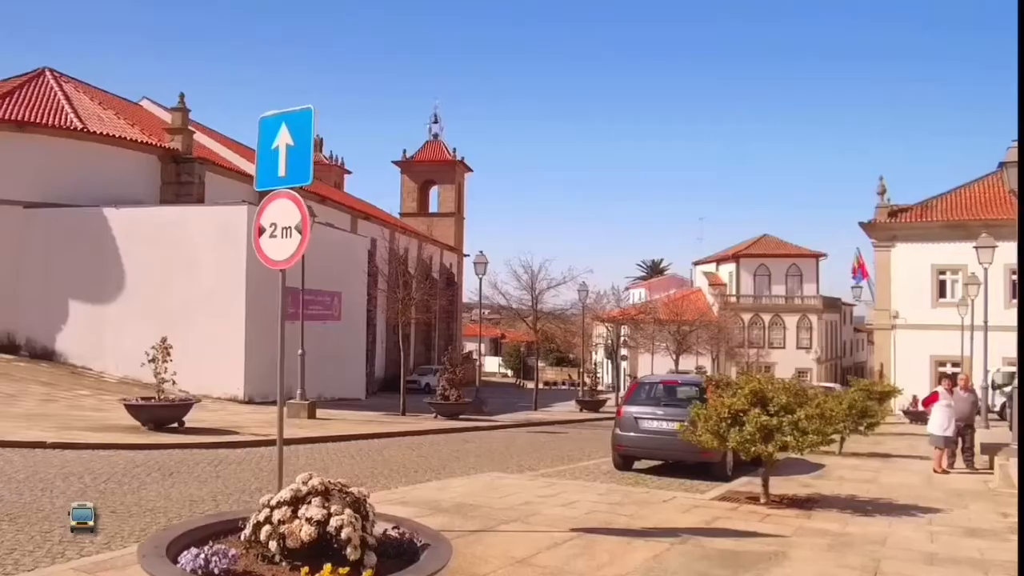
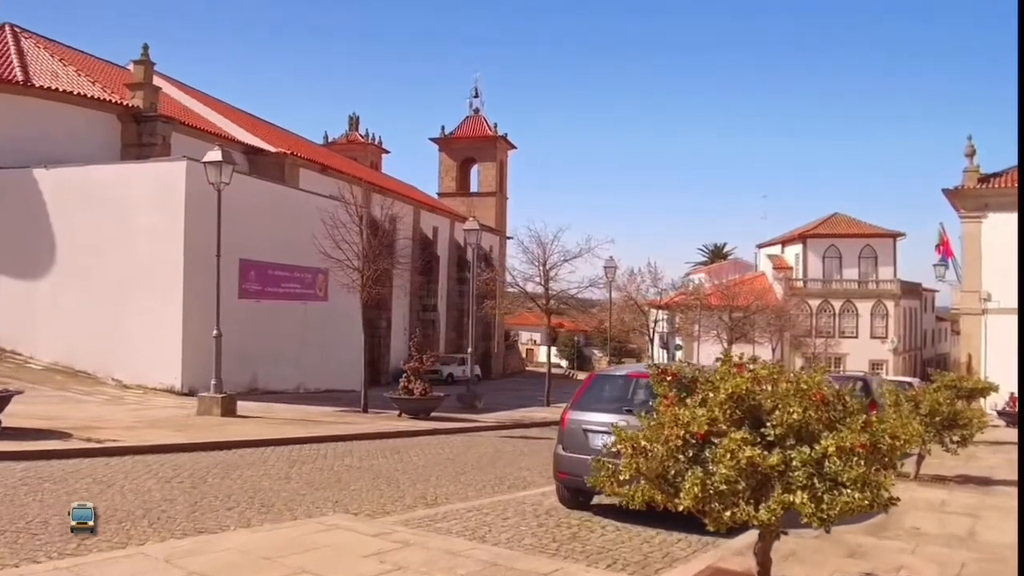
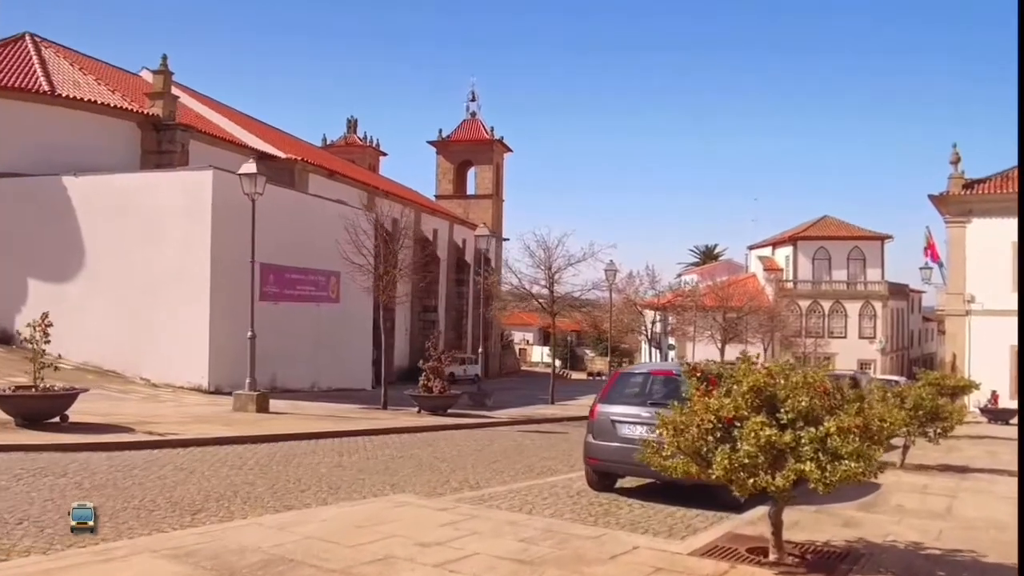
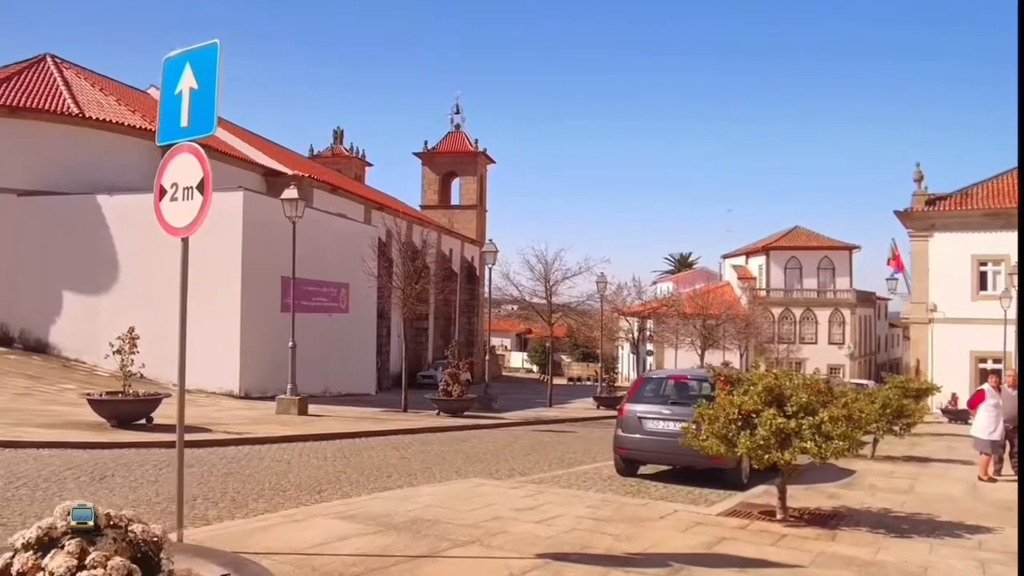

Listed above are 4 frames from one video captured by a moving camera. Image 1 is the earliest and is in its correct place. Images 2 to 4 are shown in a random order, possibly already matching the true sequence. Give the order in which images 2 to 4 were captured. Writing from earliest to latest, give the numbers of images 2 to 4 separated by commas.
4, 3, 2
